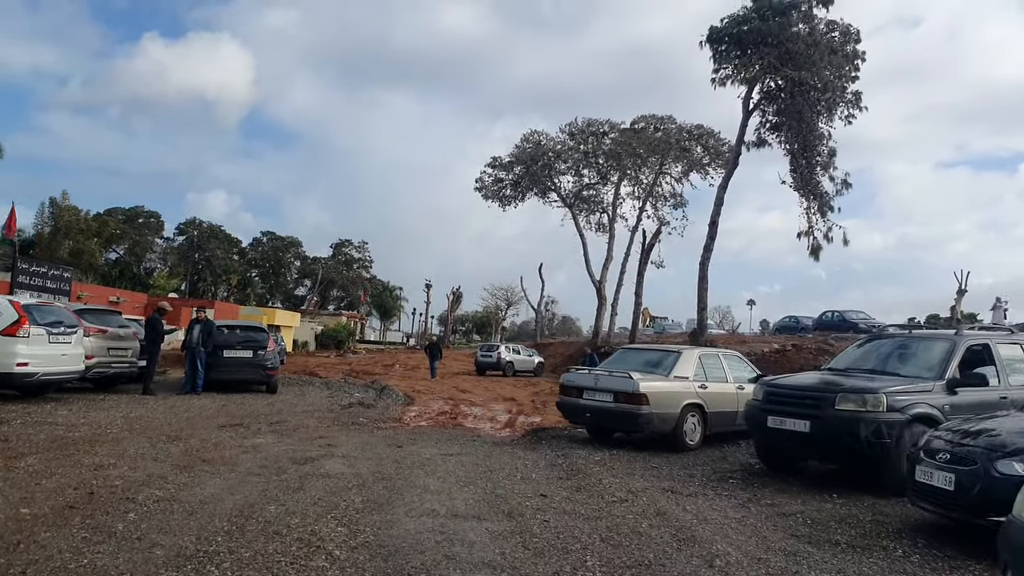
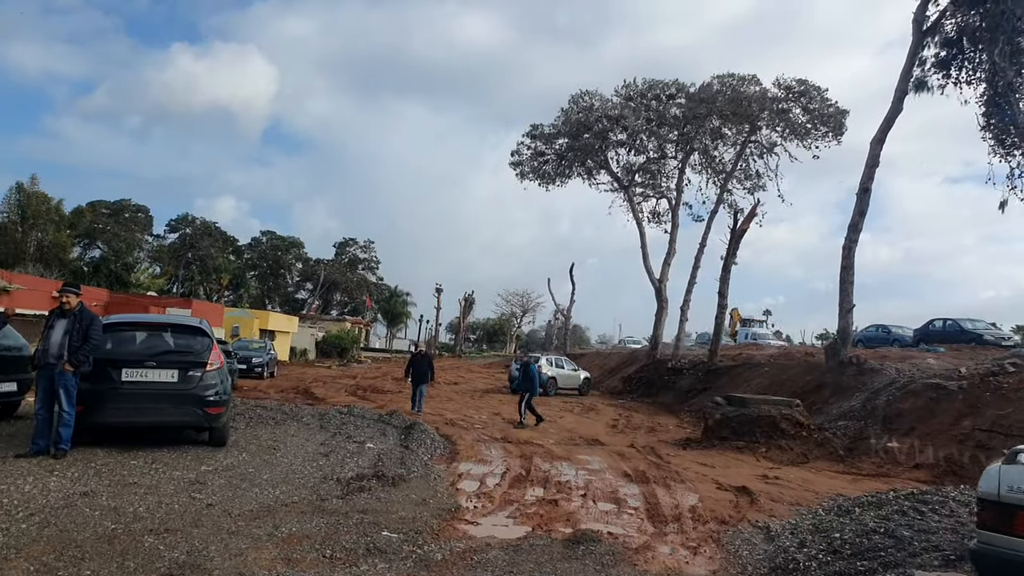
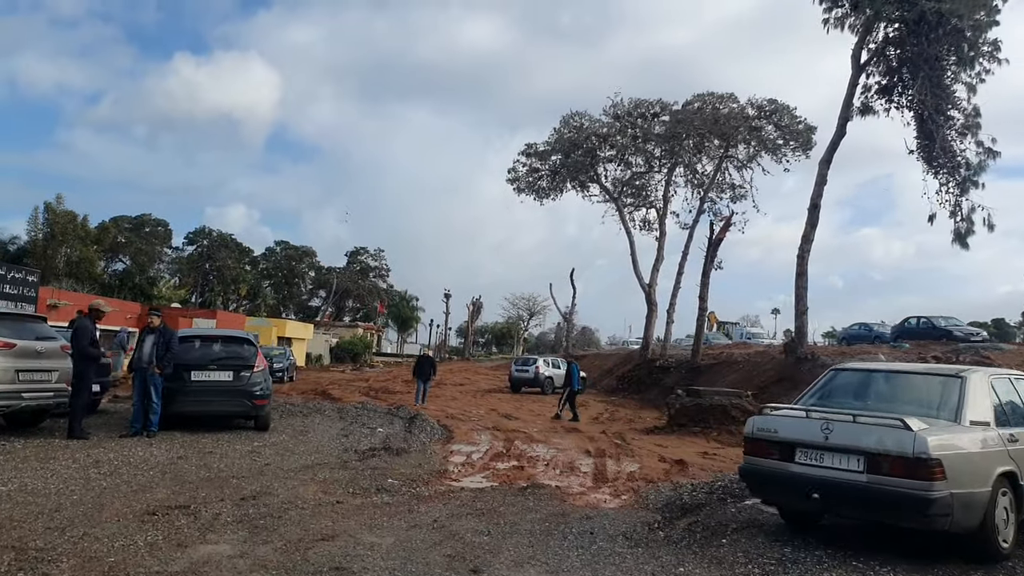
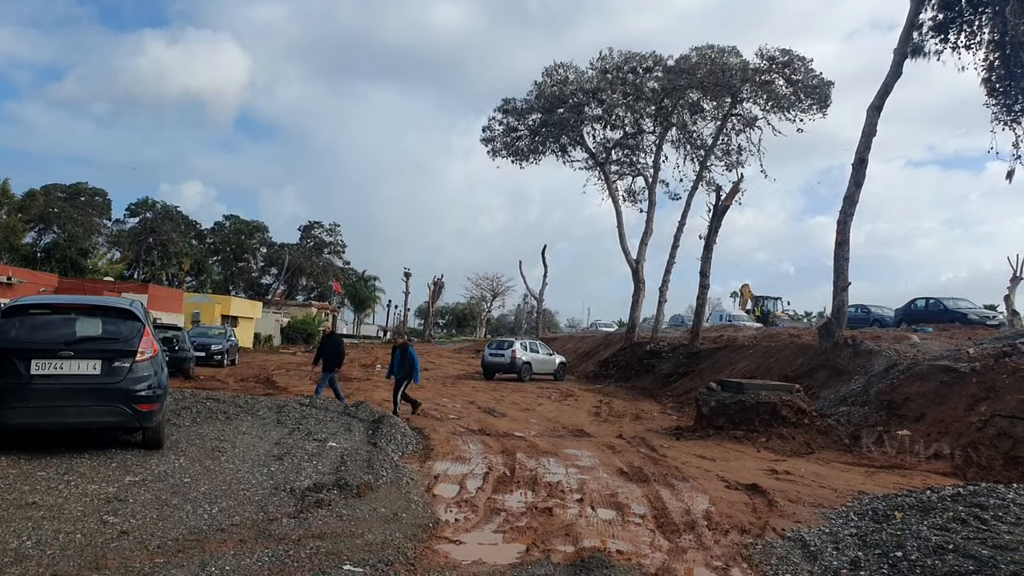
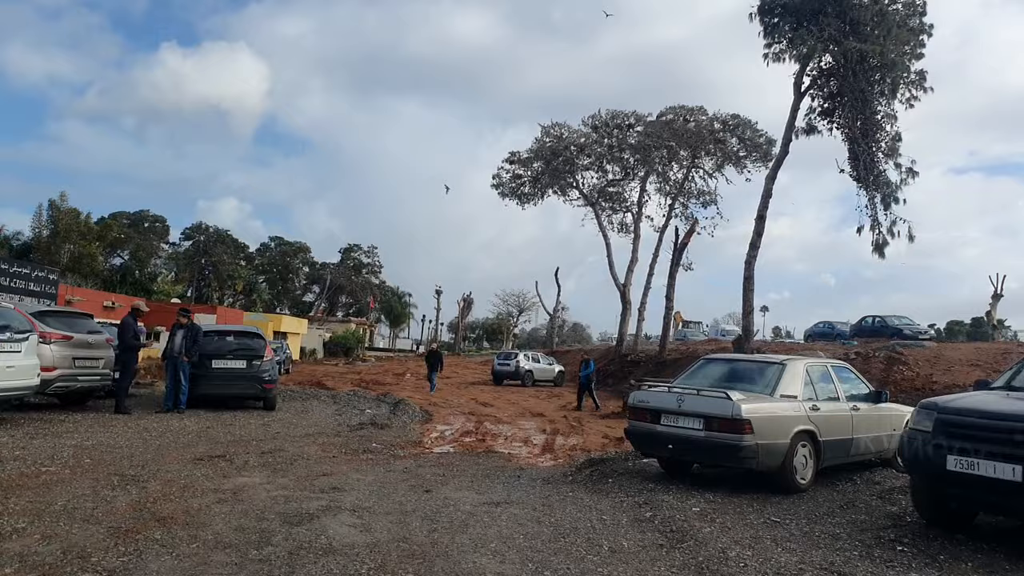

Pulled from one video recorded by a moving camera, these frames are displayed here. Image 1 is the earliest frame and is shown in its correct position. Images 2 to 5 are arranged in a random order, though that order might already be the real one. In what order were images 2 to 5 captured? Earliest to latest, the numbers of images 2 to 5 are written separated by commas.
5, 3, 2, 4
